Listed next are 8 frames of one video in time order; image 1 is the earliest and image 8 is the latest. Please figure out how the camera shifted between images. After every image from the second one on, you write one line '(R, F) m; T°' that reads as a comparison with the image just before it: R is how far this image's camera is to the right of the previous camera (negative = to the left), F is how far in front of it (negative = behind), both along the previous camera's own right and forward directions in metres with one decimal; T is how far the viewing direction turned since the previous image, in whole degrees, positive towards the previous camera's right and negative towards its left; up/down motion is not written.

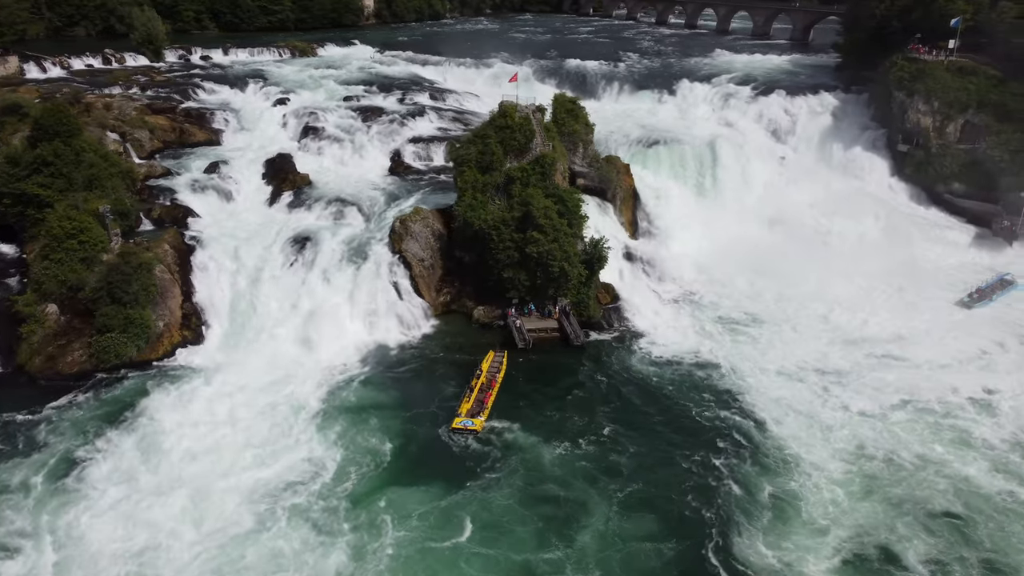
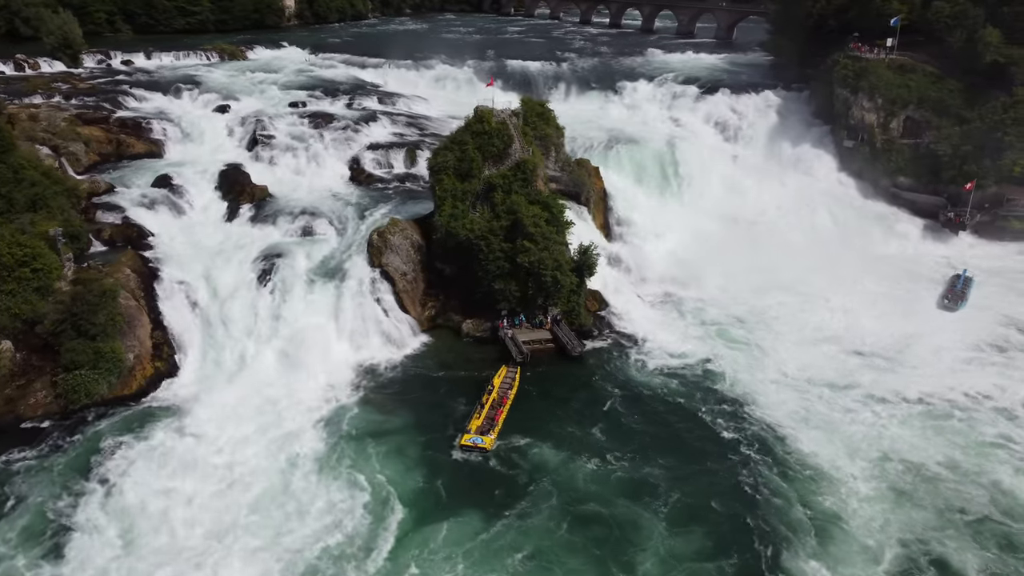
(-2.9, +1.2) m; +6°
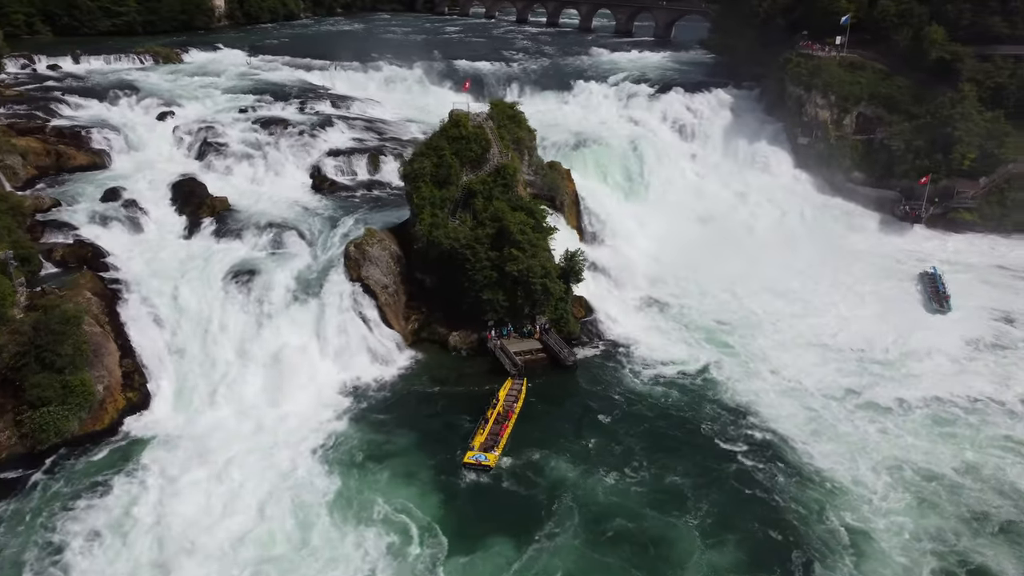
(-2.1, +1.0) m; +5°
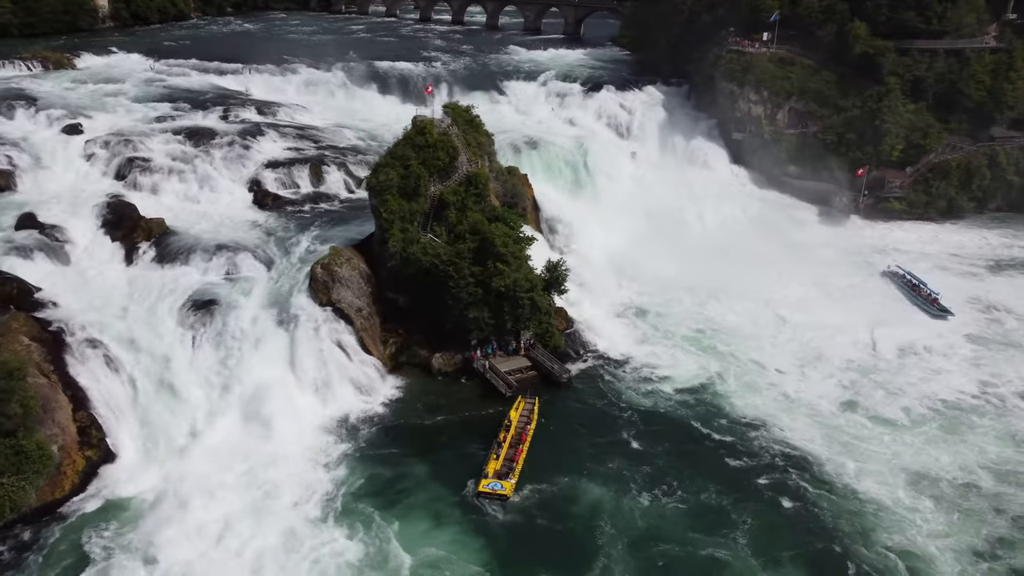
(-3.1, +1.7) m; +8°
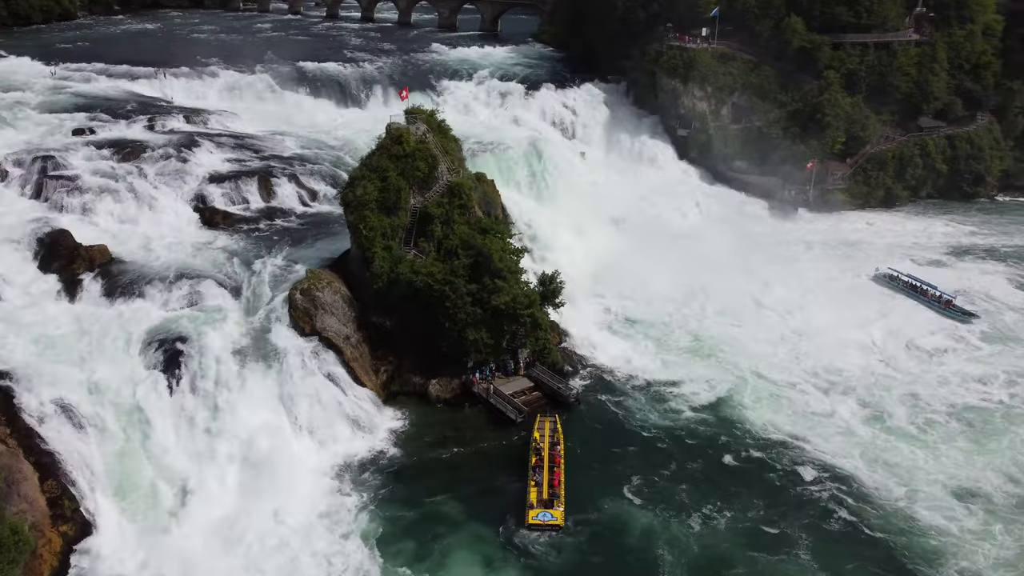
(-3.1, +1.9) m; +7°
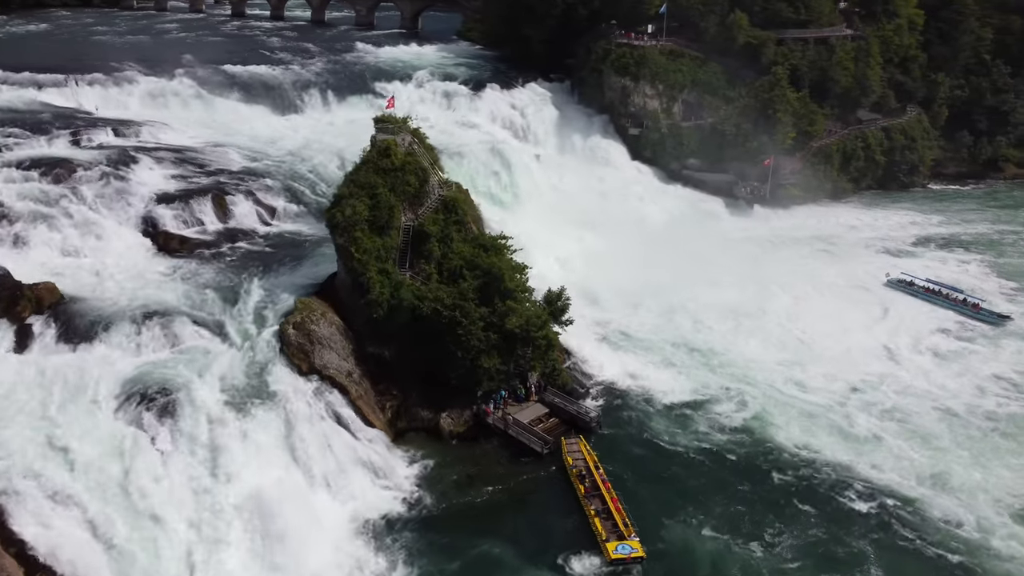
(-3.2, +1.9) m; +7°
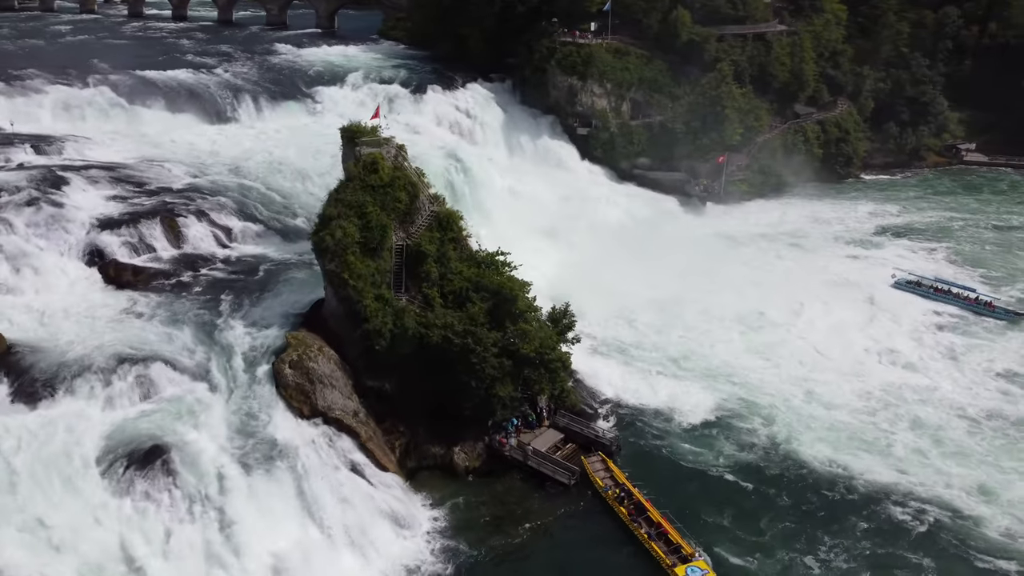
(-2.9, +1.7) m; +7°
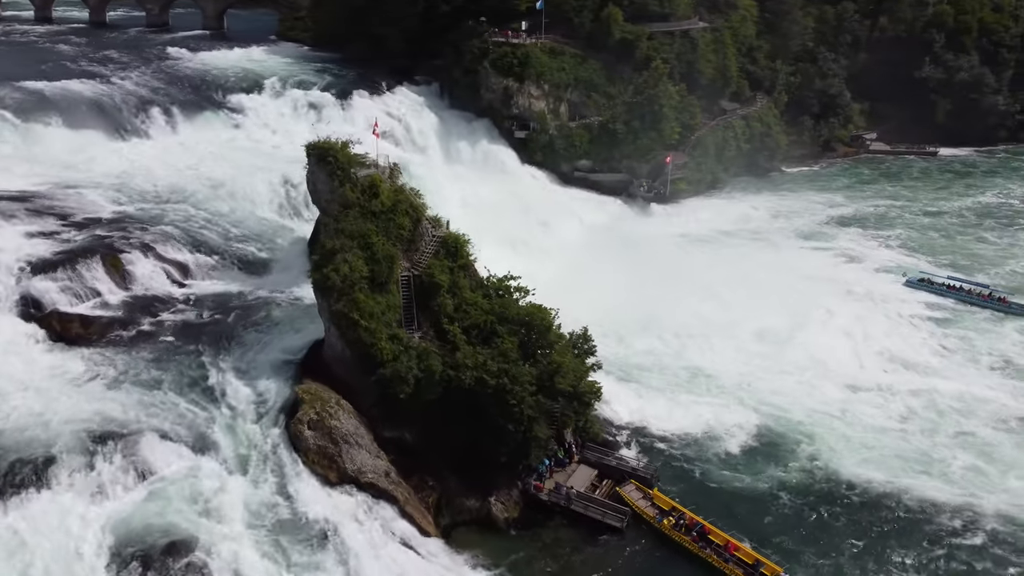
(-3.6, +2.2) m; +9°
